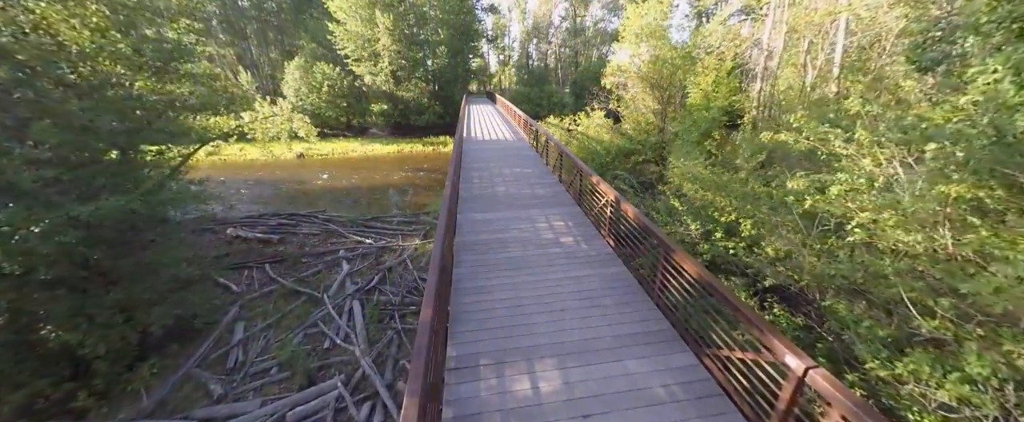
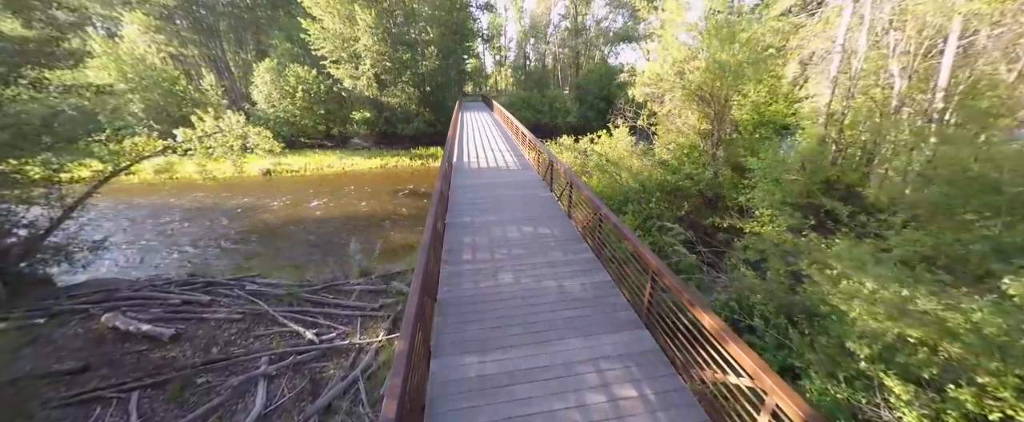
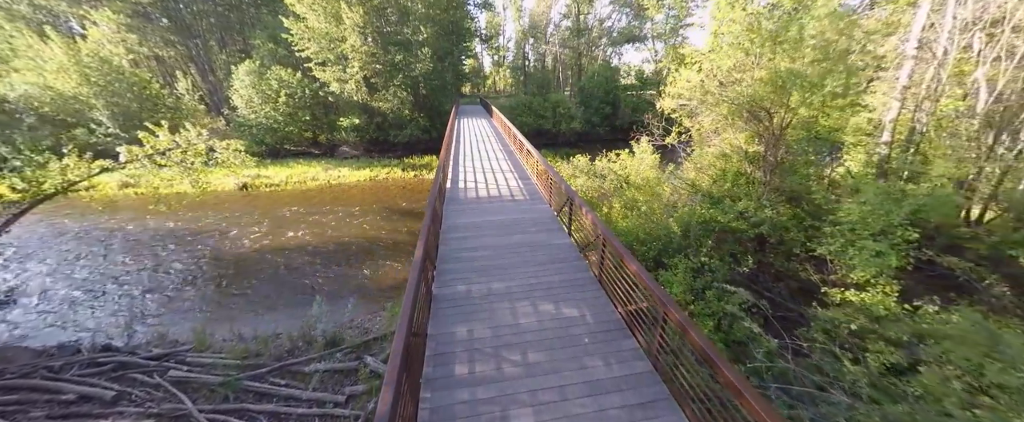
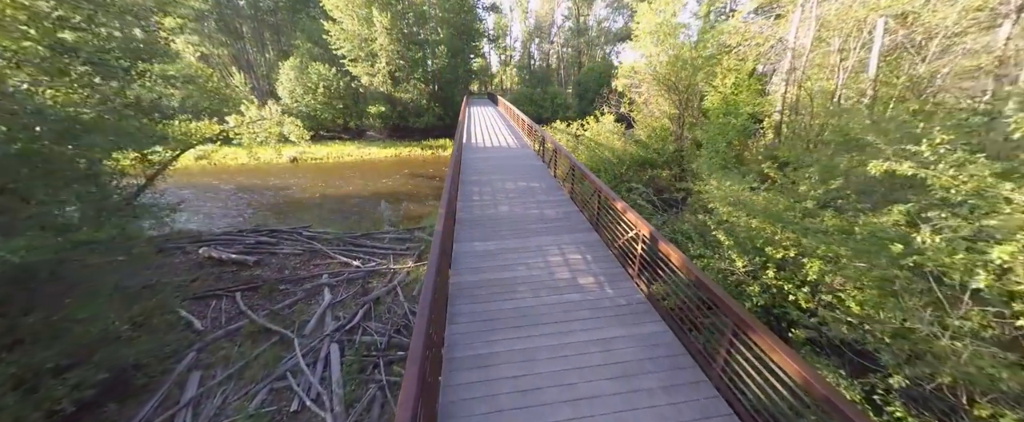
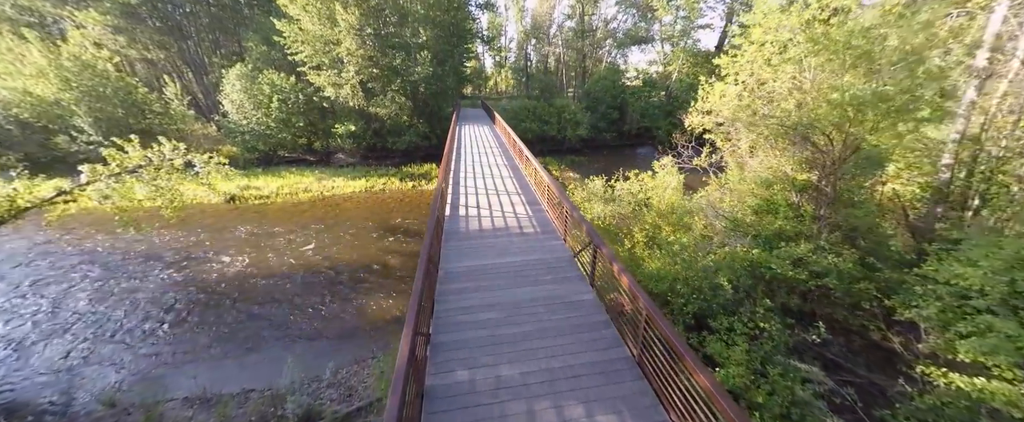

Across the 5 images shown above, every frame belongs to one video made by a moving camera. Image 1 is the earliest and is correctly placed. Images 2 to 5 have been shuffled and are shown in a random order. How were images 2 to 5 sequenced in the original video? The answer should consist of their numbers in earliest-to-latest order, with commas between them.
4, 2, 3, 5
